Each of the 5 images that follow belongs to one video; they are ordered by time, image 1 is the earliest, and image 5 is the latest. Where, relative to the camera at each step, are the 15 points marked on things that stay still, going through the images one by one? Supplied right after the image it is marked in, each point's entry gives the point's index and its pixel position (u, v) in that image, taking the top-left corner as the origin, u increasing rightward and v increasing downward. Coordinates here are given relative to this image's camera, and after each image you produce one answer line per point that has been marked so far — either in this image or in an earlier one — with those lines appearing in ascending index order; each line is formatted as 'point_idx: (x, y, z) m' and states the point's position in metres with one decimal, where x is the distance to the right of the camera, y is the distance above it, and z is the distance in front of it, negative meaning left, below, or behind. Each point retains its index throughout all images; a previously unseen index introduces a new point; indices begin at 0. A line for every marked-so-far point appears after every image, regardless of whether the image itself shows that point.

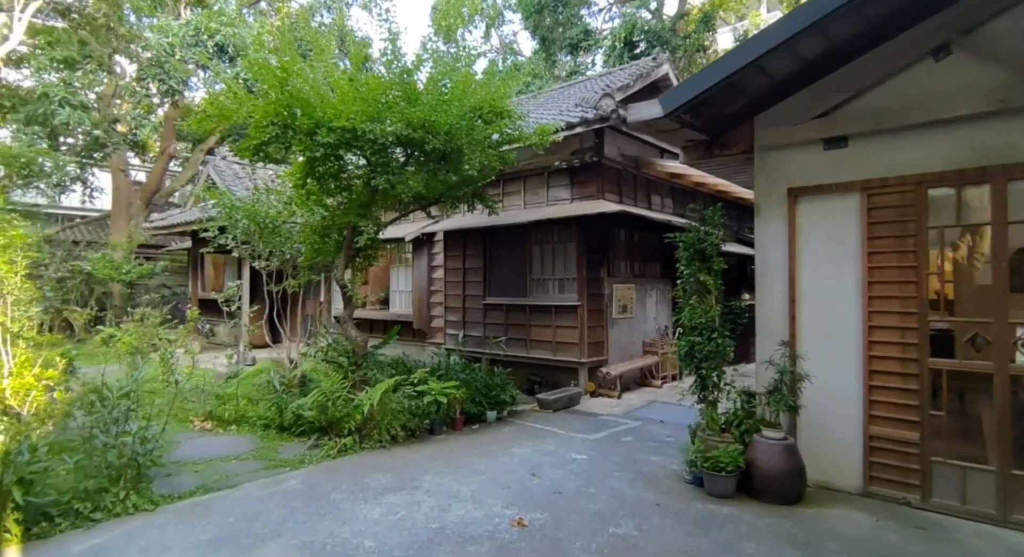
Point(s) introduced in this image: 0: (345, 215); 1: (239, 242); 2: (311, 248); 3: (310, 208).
0: (-1.7, +0.7, +5.8) m
1: (-3.4, +0.4, +6.9) m
2: (-2.3, +0.3, +6.3) m
3: (-2.2, +0.8, +6.2) m
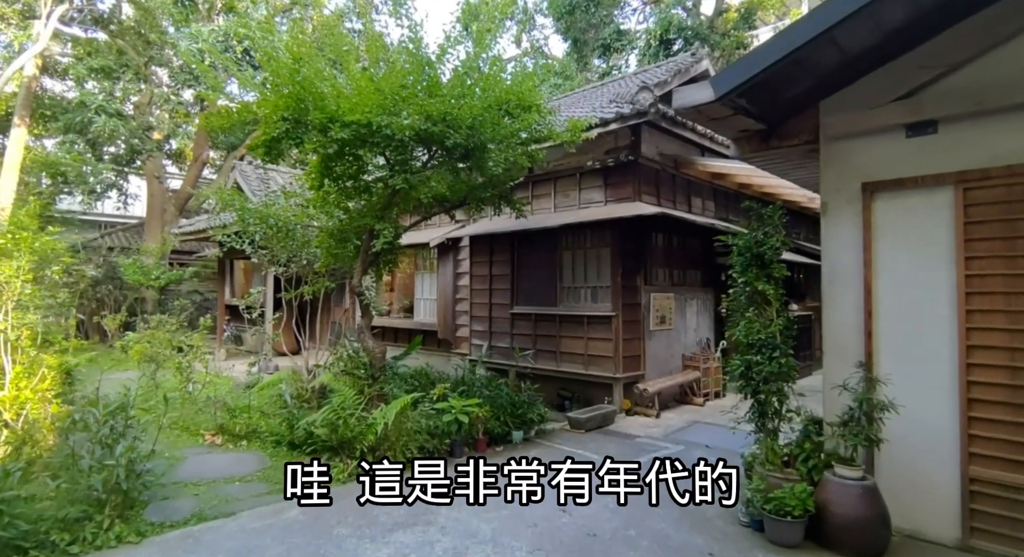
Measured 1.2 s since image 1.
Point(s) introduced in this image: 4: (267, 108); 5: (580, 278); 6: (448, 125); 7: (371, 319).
0: (-1.5, +0.6, +5.5) m
1: (-3.0, +0.4, +6.6) m
2: (-2.0, +0.3, +5.9) m
3: (-1.9, +0.7, +5.9) m
4: (-2.0, +1.4, +4.6) m
5: (+0.8, 0.0, +6.8) m
6: (-0.5, +1.3, +4.7) m
7: (-1.4, -0.4, +5.7) m
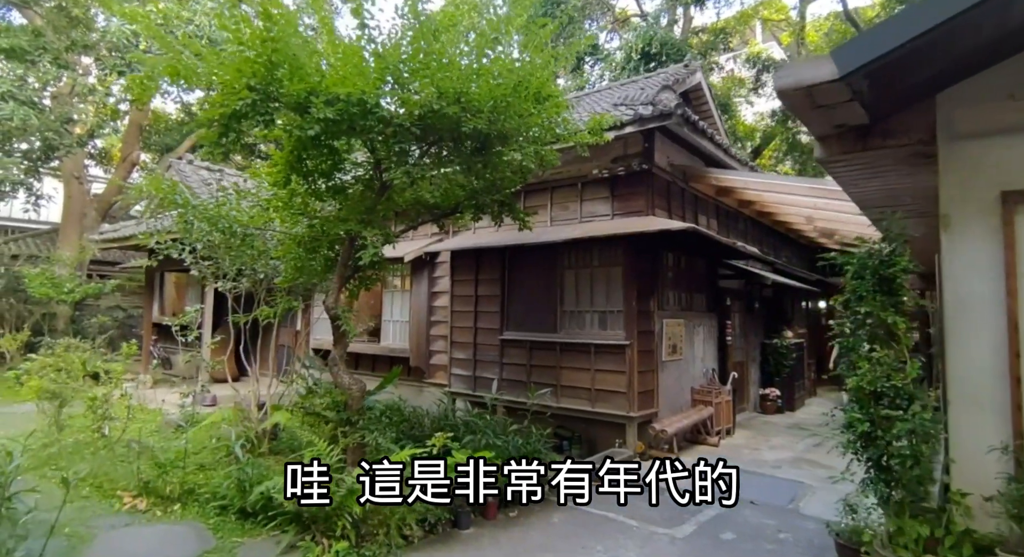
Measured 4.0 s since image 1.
0: (-1.4, +0.4, +4.5) m
1: (-3.0, +0.2, +5.4) m
2: (-1.9, +0.1, +4.8) m
3: (-1.9, +0.6, +4.8) m
4: (-1.8, +1.3, +3.6) m
5: (+0.8, -0.2, +5.9) m
6: (-0.4, +1.1, +3.8) m
7: (-1.4, -0.6, +4.6) m
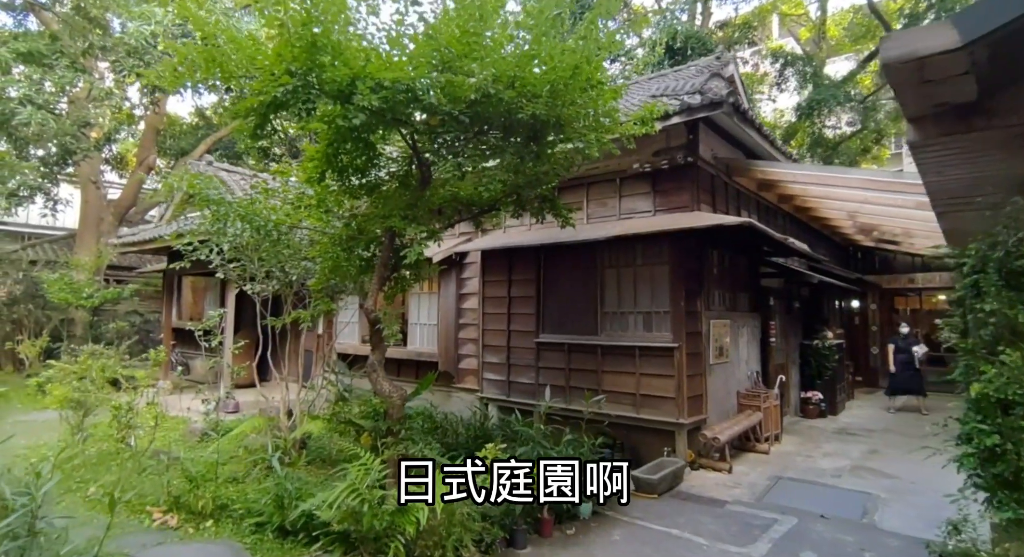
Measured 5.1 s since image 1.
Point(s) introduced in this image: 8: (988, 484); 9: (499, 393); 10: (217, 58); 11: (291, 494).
0: (-1.0, +0.4, +4.2) m
1: (-2.6, +0.2, +5.2) m
2: (-1.5, +0.1, +4.6) m
3: (-1.5, +0.5, +4.6) m
4: (-1.5, +1.3, +3.3) m
5: (+1.2, -0.2, +5.7) m
6: (0.0, +1.1, +3.6) m
7: (-1.0, -0.6, +4.4) m
8: (+2.1, -0.9, +2.4) m
9: (-0.2, -1.3, +6.5) m
10: (-1.7, +1.3, +3.3) m
11: (-1.5, -1.4, +3.7) m
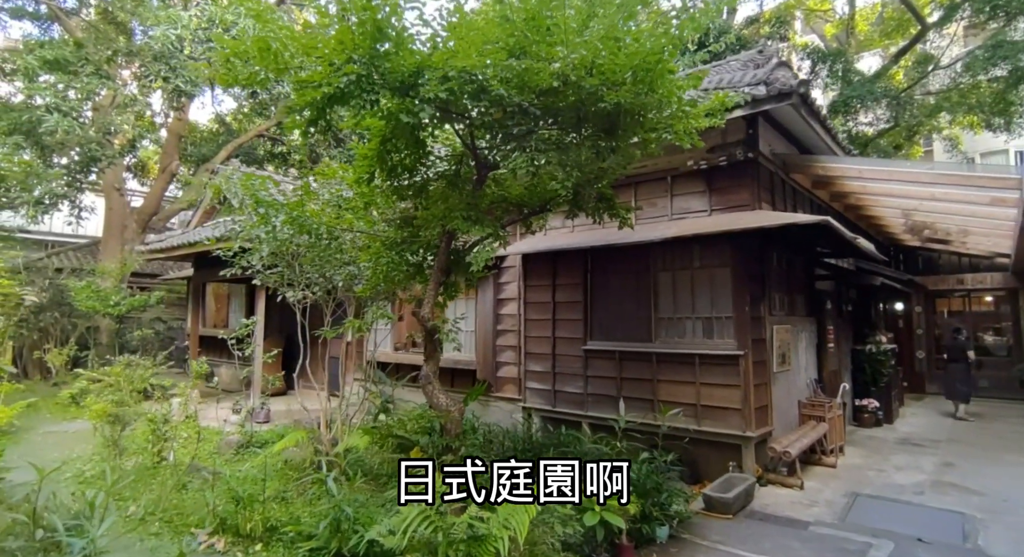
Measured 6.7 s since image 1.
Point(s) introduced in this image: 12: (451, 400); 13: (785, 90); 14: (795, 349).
0: (-0.6, +0.4, +4.0) m
1: (-2.2, +0.1, +5.0) m
2: (-1.1, 0.0, +4.3) m
3: (-1.1, +0.5, +4.3) m
4: (-1.1, +1.3, +3.1) m
5: (+1.6, -0.3, +5.3) m
6: (+0.4, +1.1, +3.3) m
7: (-0.5, -0.6, +4.1) m
8: (+2.5, -0.9, +2.1) m
9: (+0.4, -1.4, +6.3) m
10: (-1.3, +1.3, +3.1) m
11: (-1.0, -1.5, +3.4) m
12: (-0.5, -0.9, +4.0) m
13: (+2.3, +1.6, +4.7) m
14: (+3.0, -0.7, +5.9) m
